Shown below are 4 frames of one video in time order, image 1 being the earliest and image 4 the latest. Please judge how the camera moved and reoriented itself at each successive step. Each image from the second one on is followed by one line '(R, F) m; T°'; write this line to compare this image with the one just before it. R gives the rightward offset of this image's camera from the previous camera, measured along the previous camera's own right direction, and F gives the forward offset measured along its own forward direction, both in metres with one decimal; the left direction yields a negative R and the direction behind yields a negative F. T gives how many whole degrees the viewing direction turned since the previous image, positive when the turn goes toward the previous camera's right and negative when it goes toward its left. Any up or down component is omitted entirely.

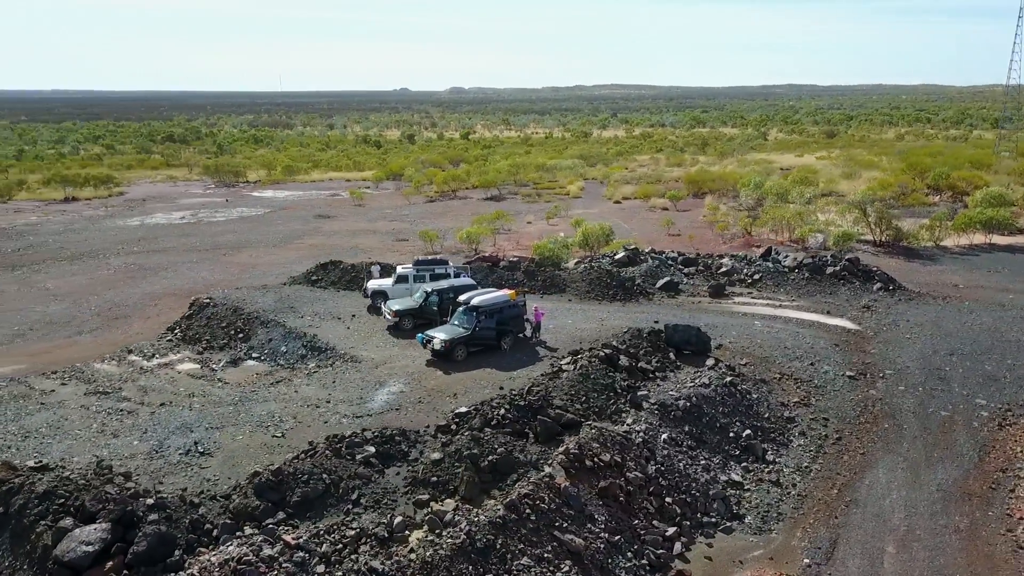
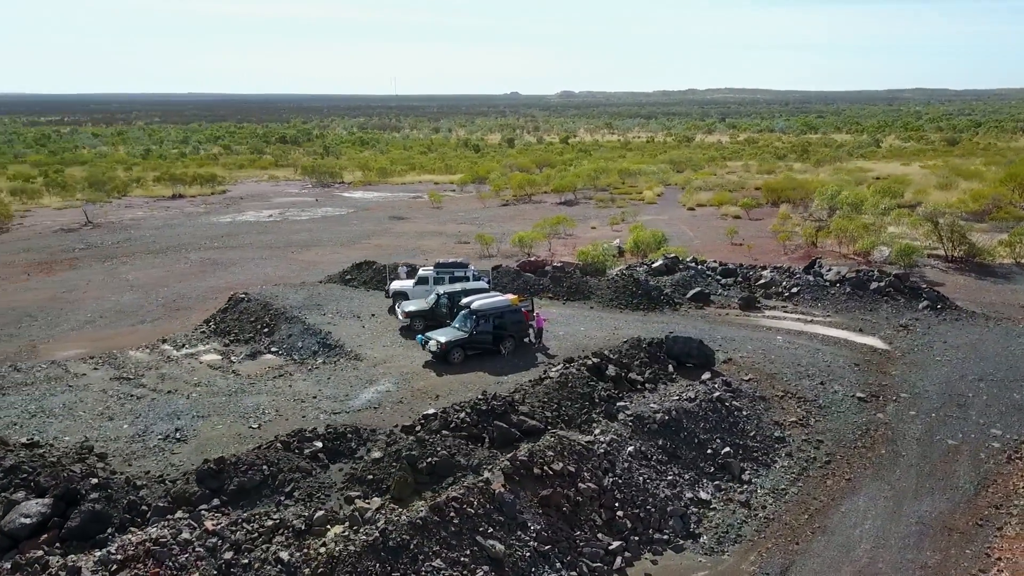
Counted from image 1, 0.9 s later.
(+2.1, +0.1) m; -7°
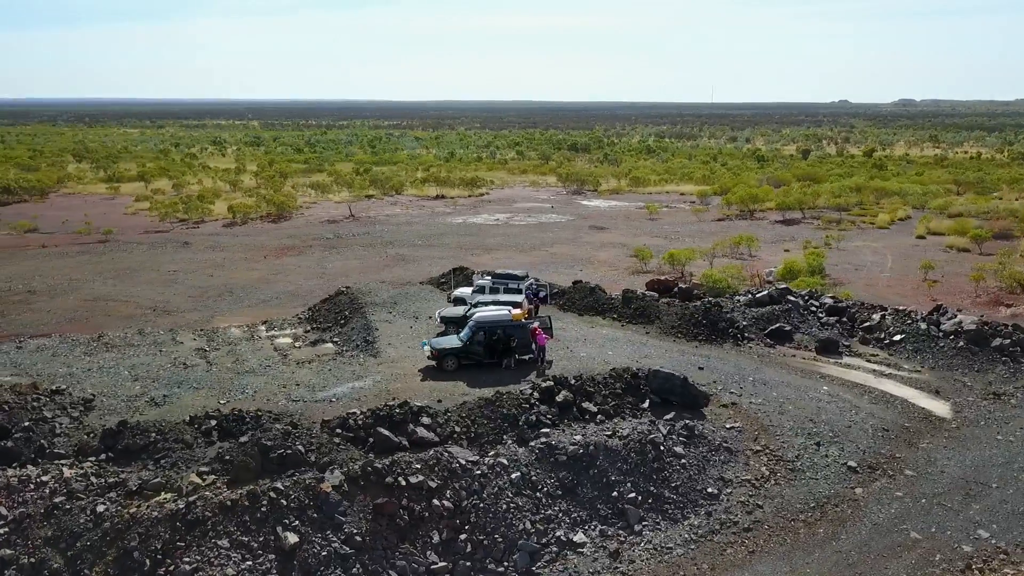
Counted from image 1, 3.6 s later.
(+6.1, +1.0) m; -21°
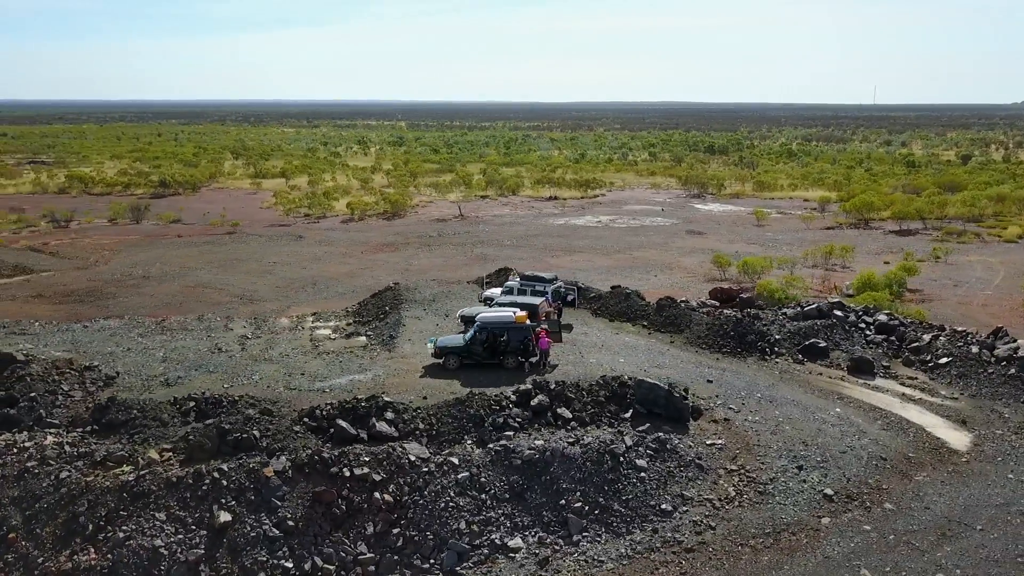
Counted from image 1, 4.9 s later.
(+2.9, +0.2) m; -10°
